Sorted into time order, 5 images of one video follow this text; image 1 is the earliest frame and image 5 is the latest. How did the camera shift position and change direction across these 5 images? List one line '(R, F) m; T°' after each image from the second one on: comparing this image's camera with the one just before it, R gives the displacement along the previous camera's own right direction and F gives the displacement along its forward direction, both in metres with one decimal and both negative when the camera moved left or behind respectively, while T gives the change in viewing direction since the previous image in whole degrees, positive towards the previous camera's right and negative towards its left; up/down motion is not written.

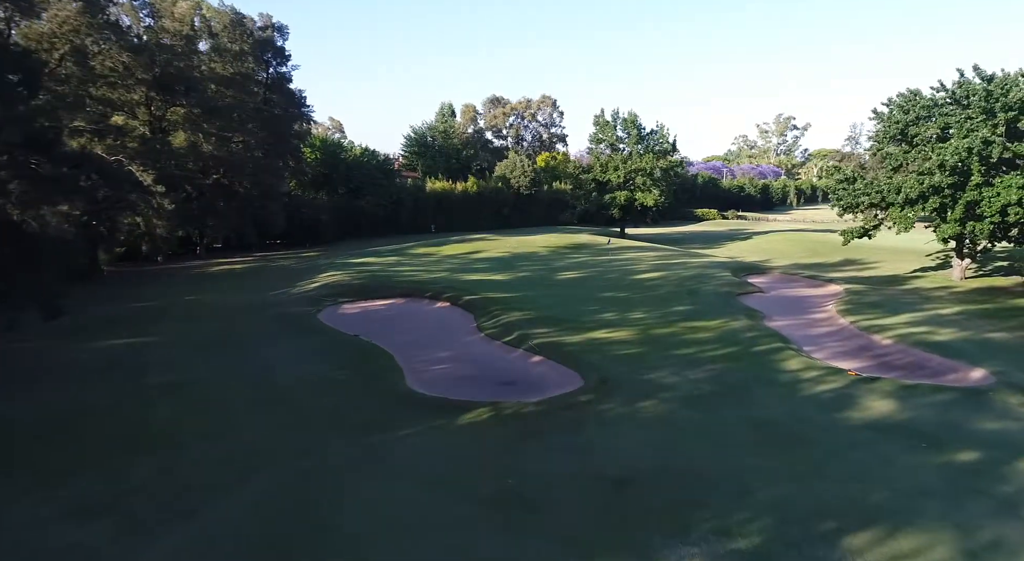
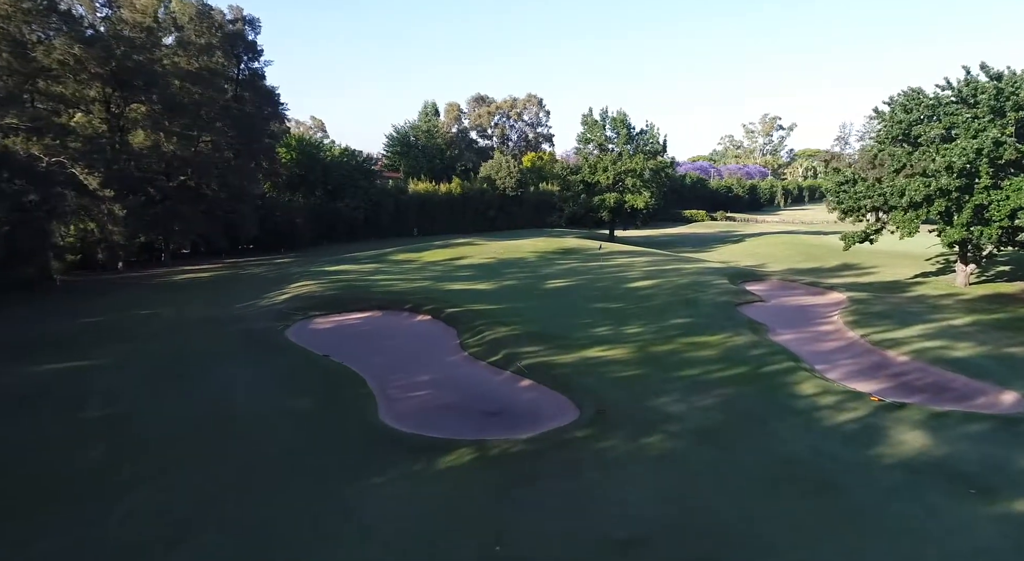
(0.0, +1.4) m; +1°
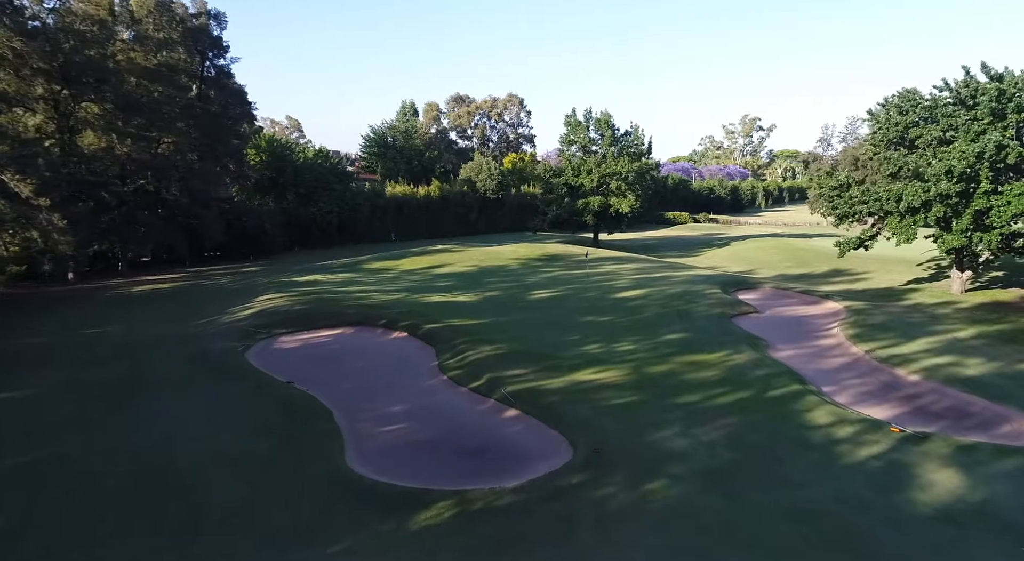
(-0.1, +1.3) m; +2°
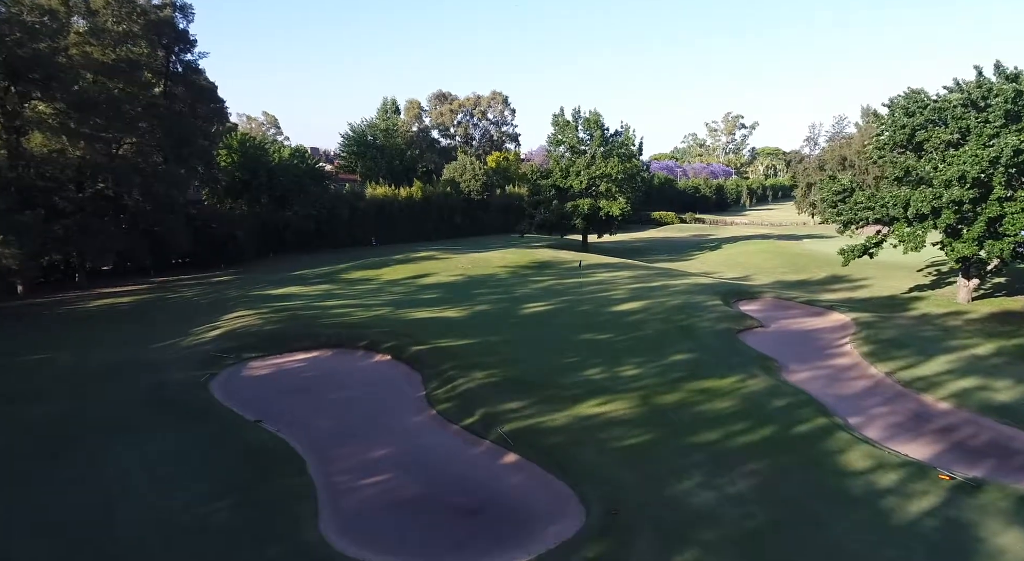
(-0.3, +1.4) m; +2°
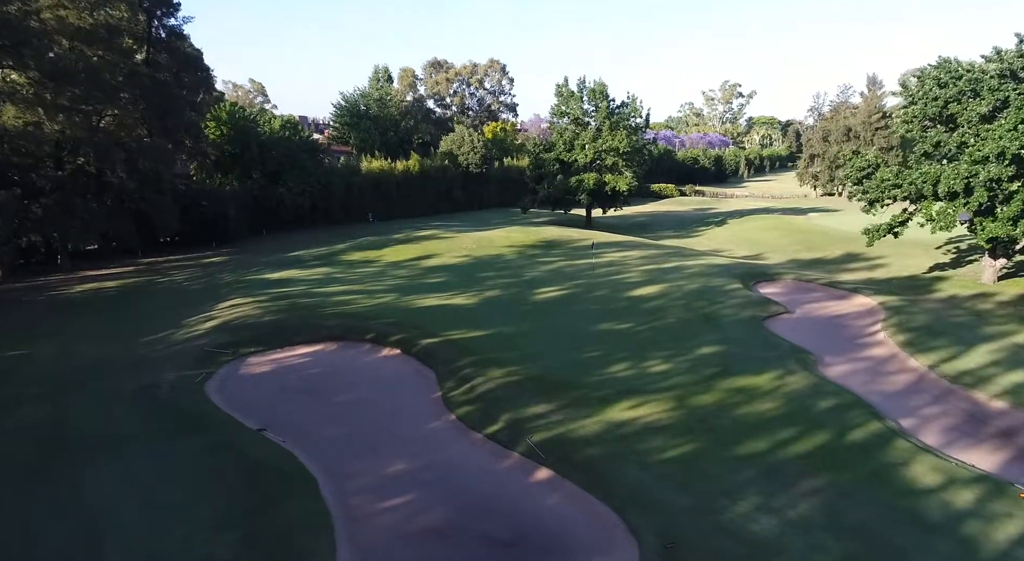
(-0.6, +1.2) m; +1°
